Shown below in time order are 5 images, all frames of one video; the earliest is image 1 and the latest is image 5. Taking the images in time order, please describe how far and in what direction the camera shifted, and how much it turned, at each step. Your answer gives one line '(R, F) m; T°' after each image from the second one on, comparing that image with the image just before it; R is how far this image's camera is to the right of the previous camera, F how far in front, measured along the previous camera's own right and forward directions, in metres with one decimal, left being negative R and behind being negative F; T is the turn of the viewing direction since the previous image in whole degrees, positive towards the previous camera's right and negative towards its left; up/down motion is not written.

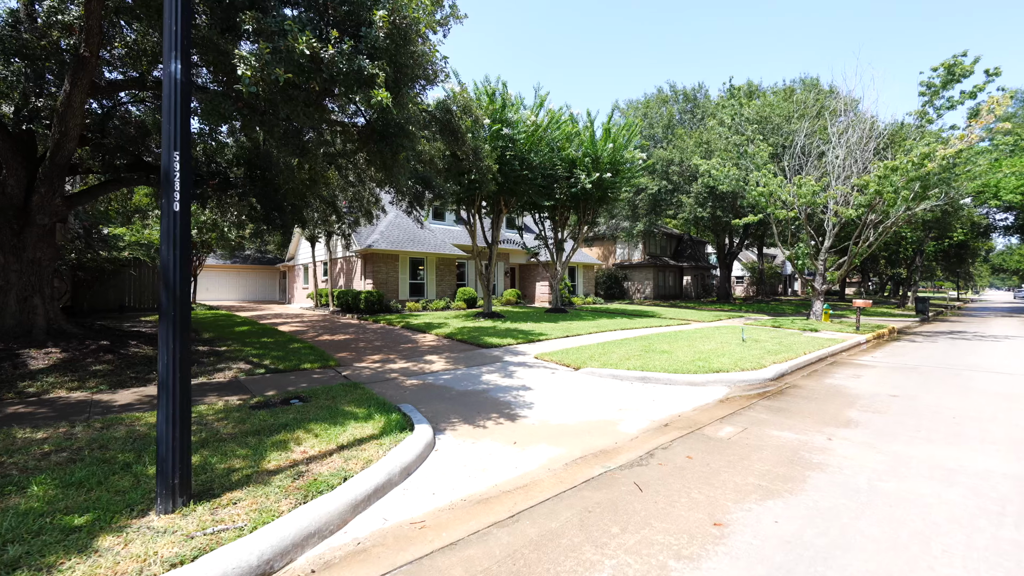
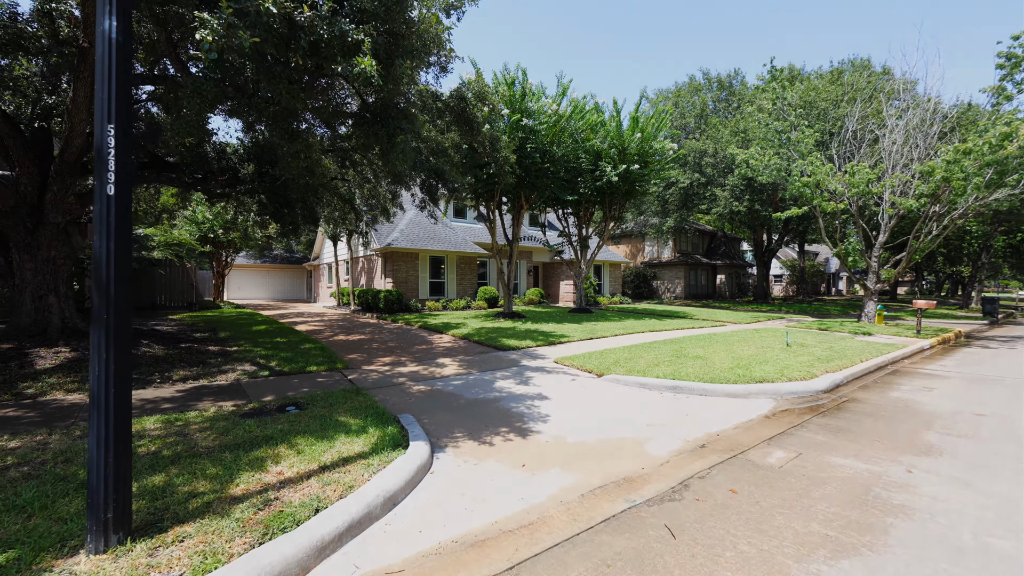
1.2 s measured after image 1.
(+0.2, +0.6) m; -4°
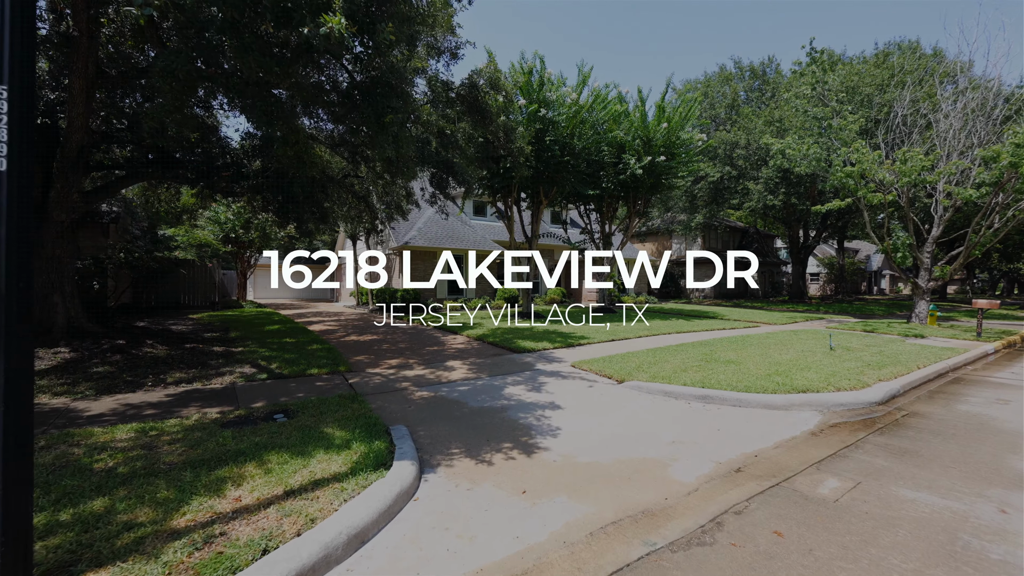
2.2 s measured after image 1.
(+0.2, +0.6) m; -3°
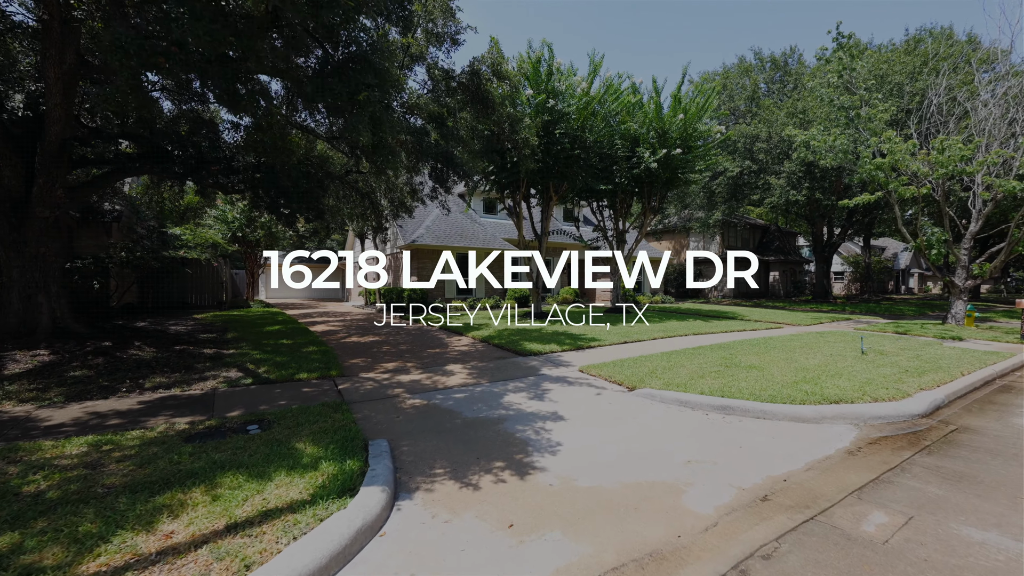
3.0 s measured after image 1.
(+0.2, +0.5) m; -2°
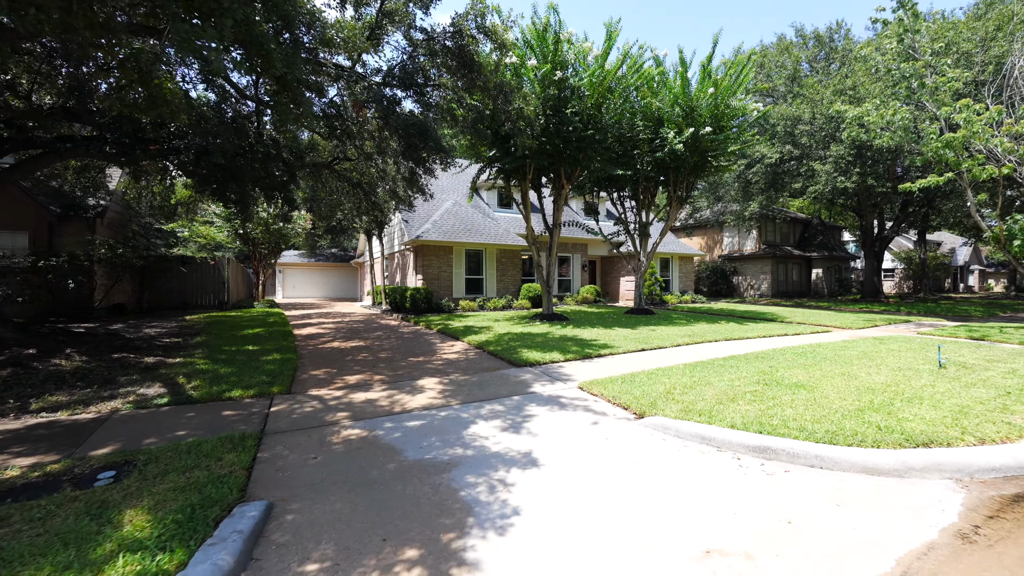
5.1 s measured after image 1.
(+0.7, +1.4) m; -4°
